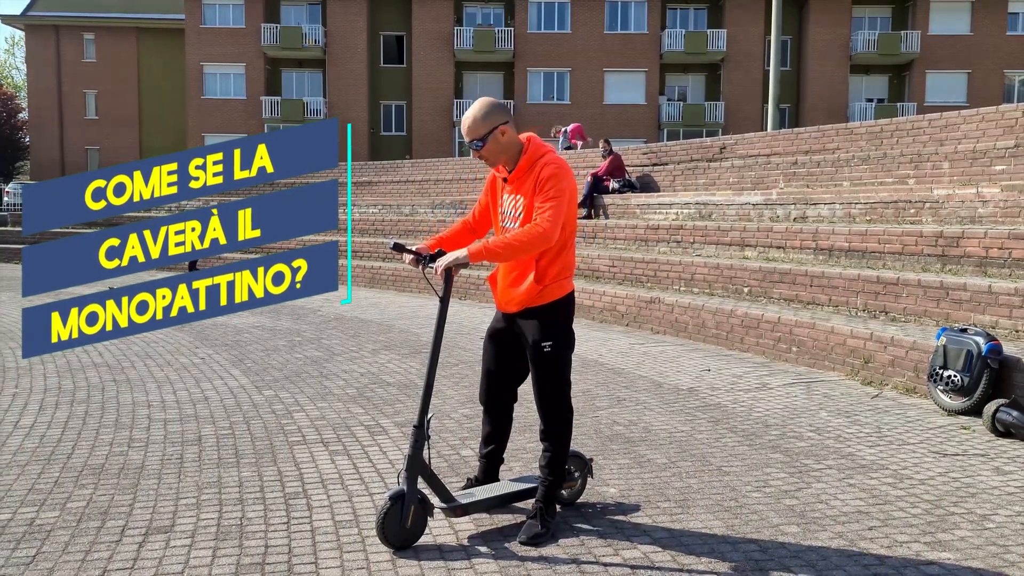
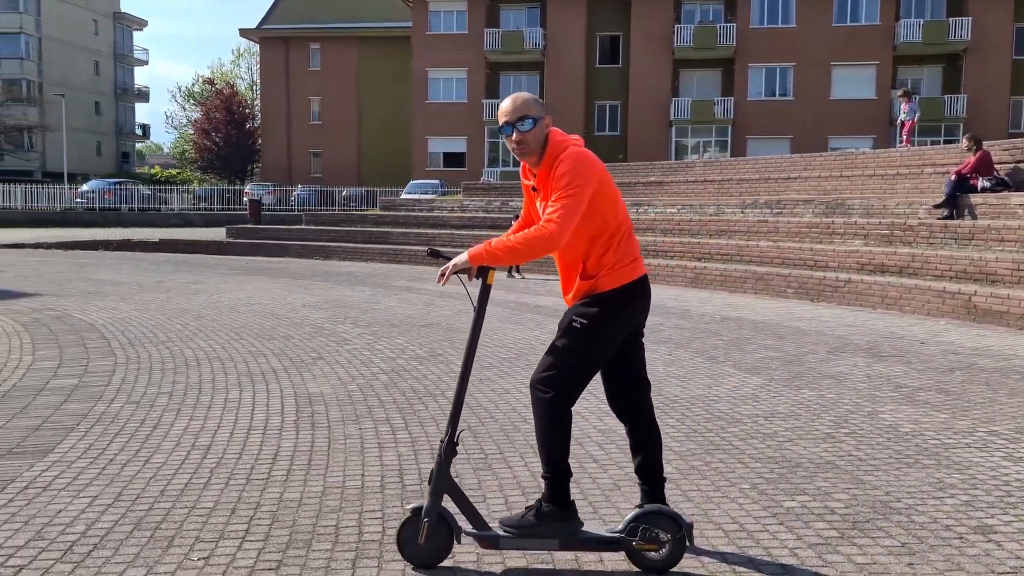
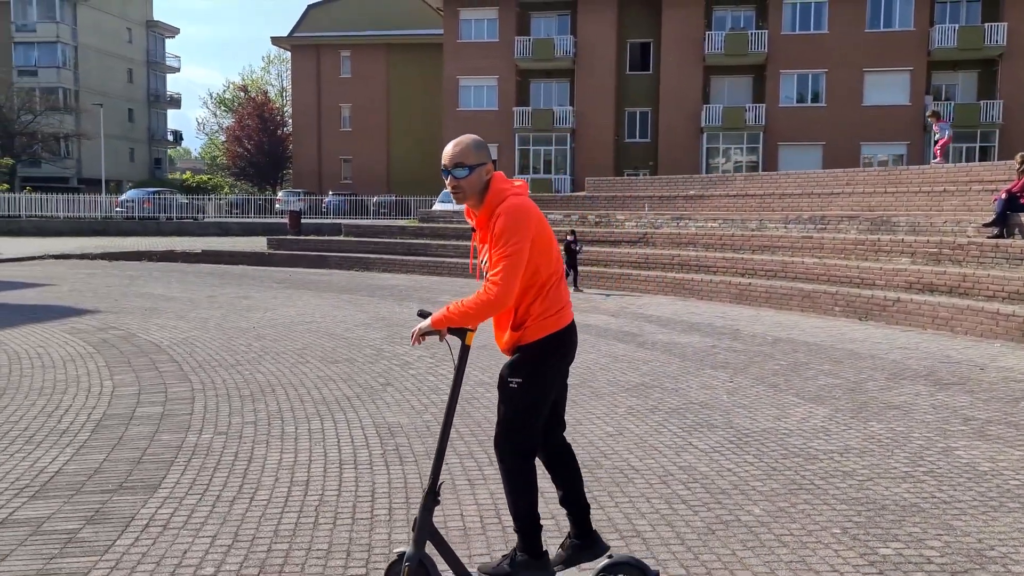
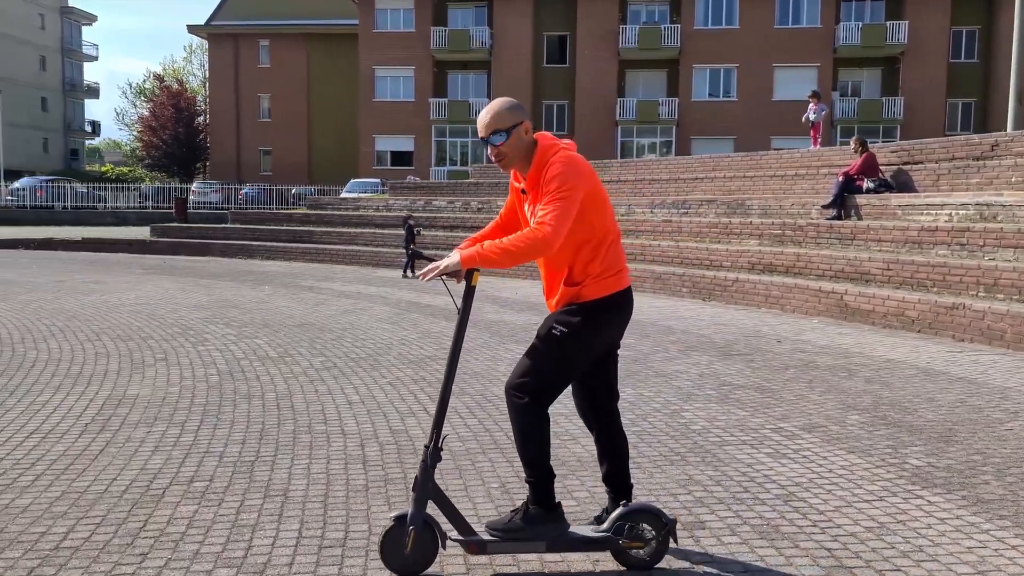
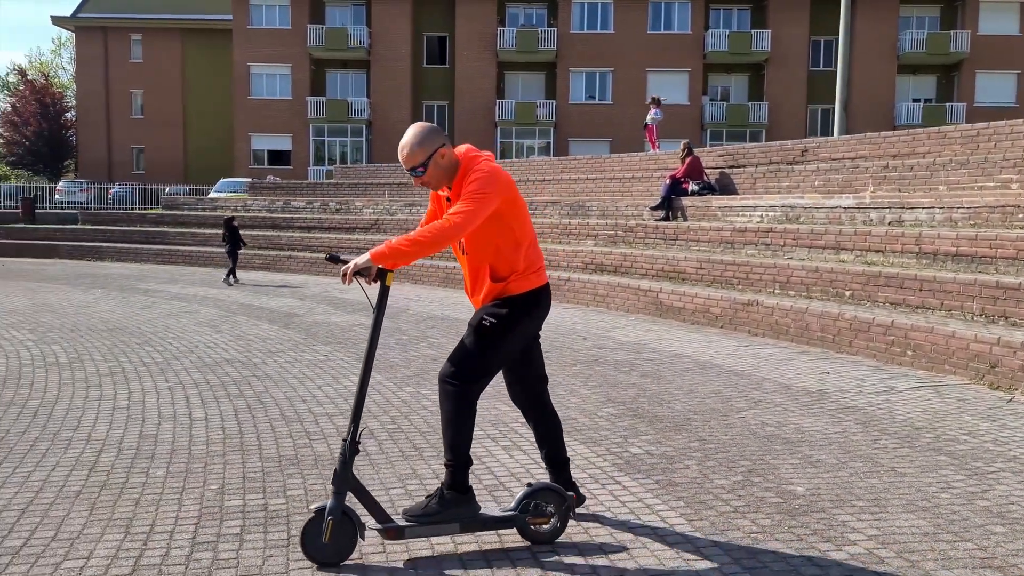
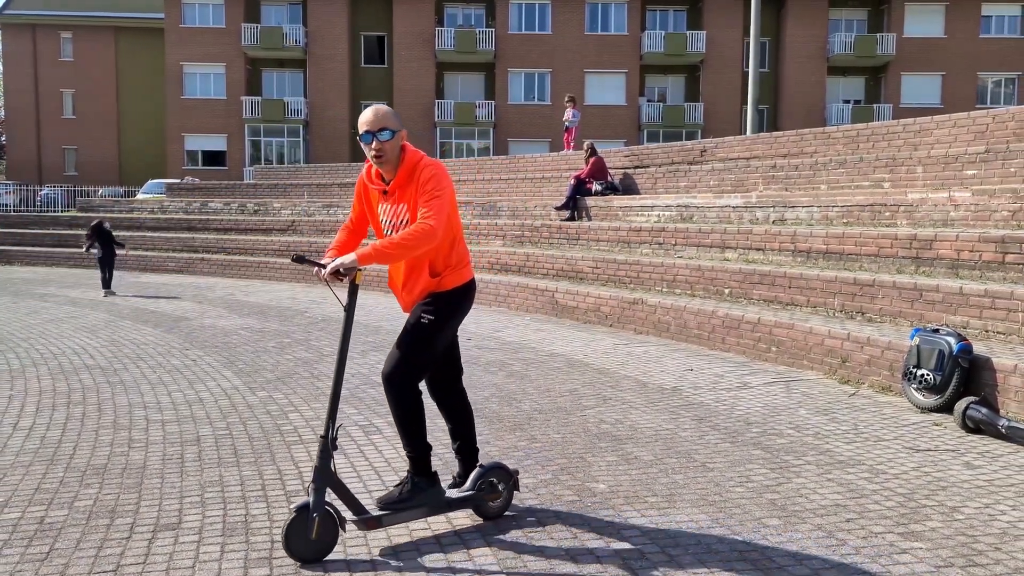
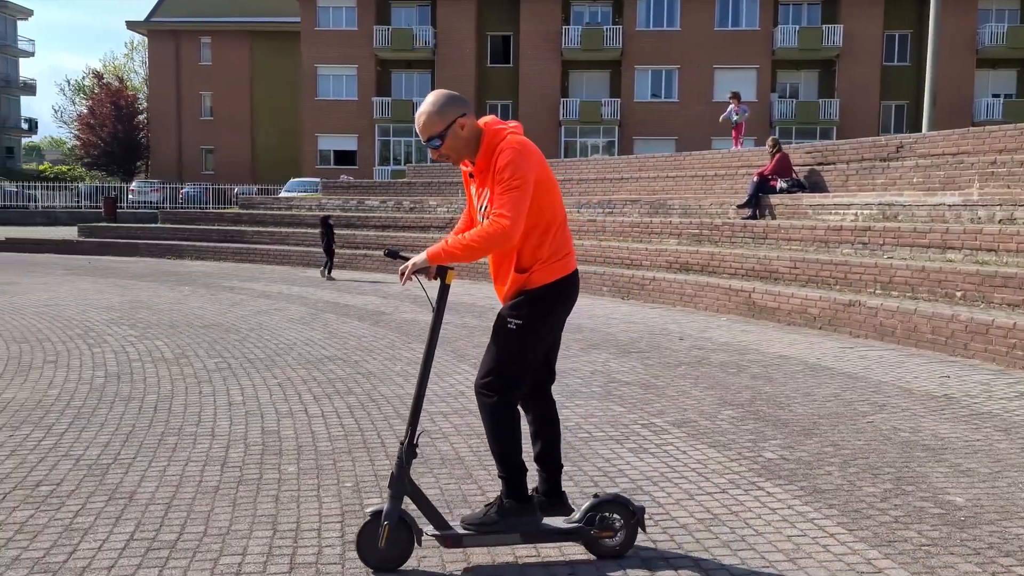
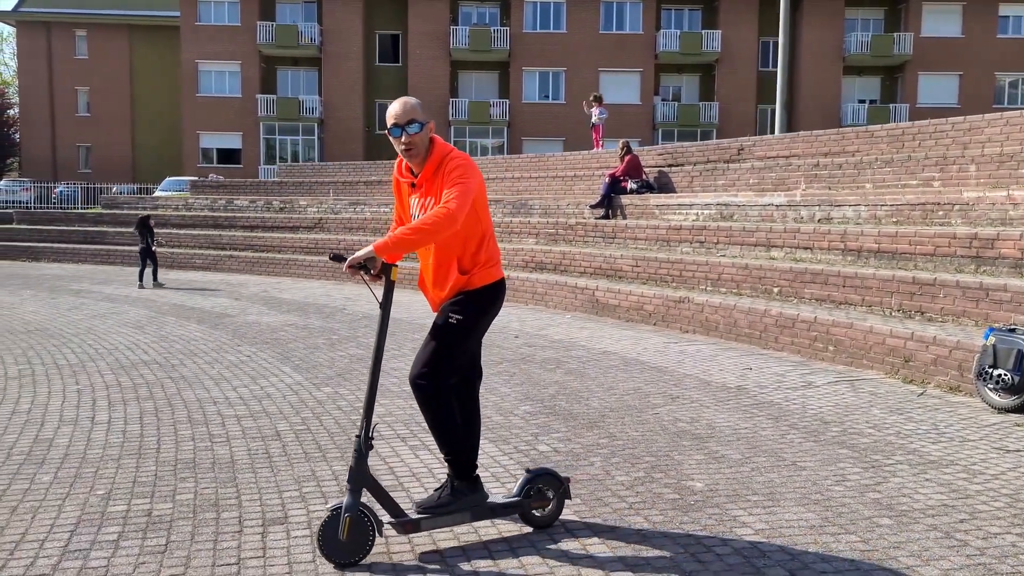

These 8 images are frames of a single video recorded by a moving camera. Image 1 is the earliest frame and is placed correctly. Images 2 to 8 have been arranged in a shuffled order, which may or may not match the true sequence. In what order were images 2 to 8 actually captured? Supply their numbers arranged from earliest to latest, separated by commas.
6, 8, 5, 7, 4, 2, 3
